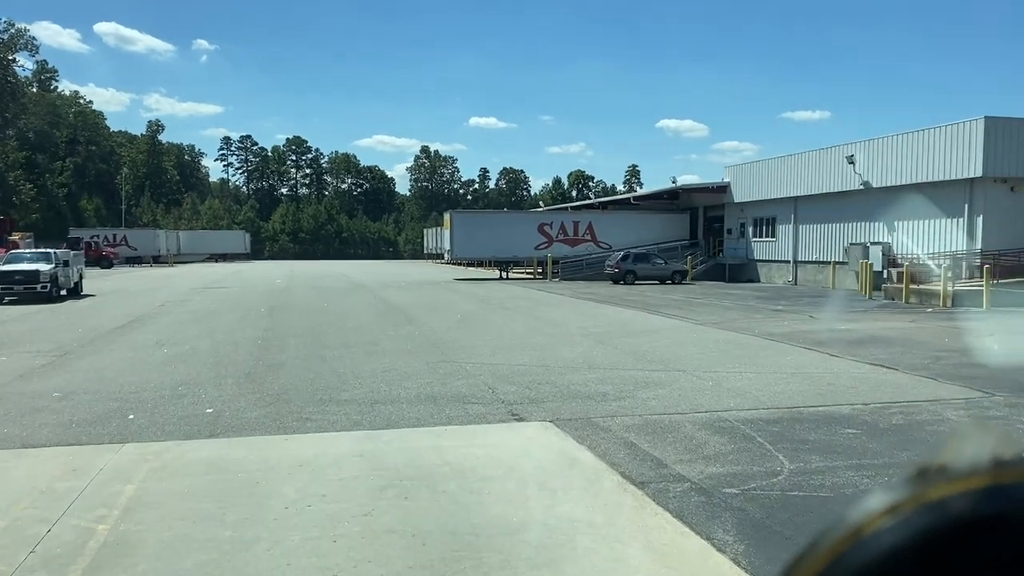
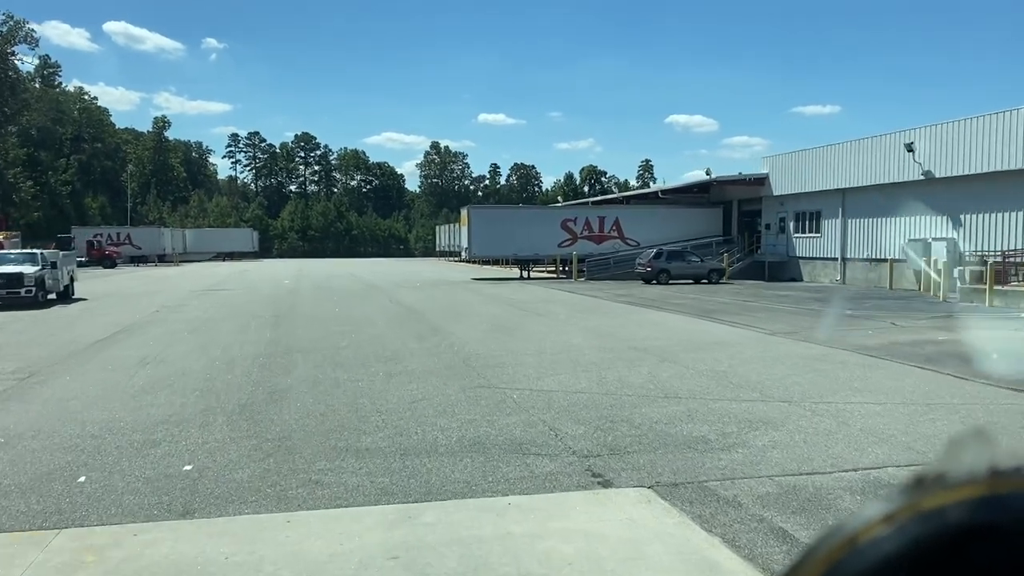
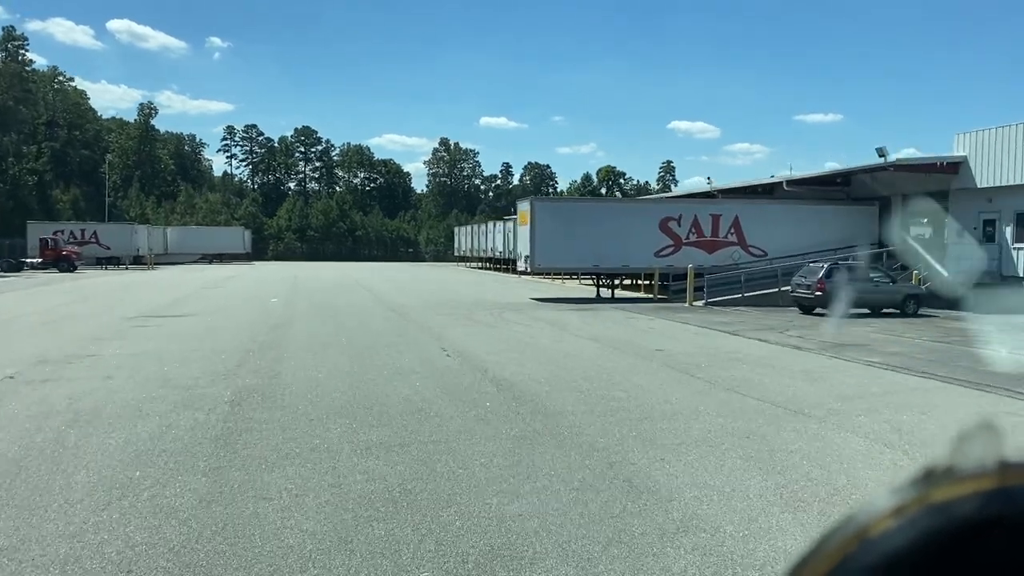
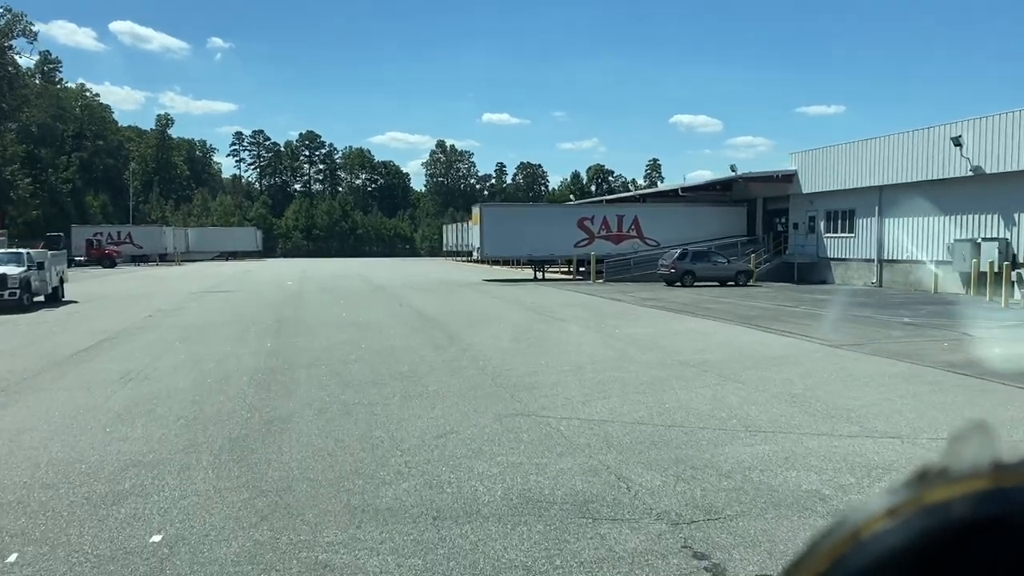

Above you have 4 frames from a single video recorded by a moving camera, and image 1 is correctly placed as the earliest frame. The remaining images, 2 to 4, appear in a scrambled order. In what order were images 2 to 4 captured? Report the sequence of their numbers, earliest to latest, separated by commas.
2, 4, 3
